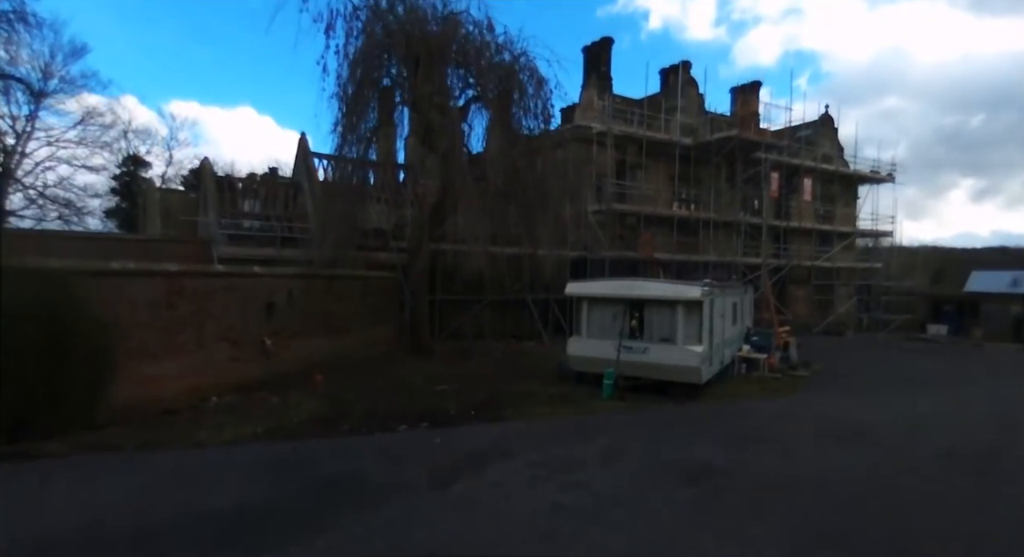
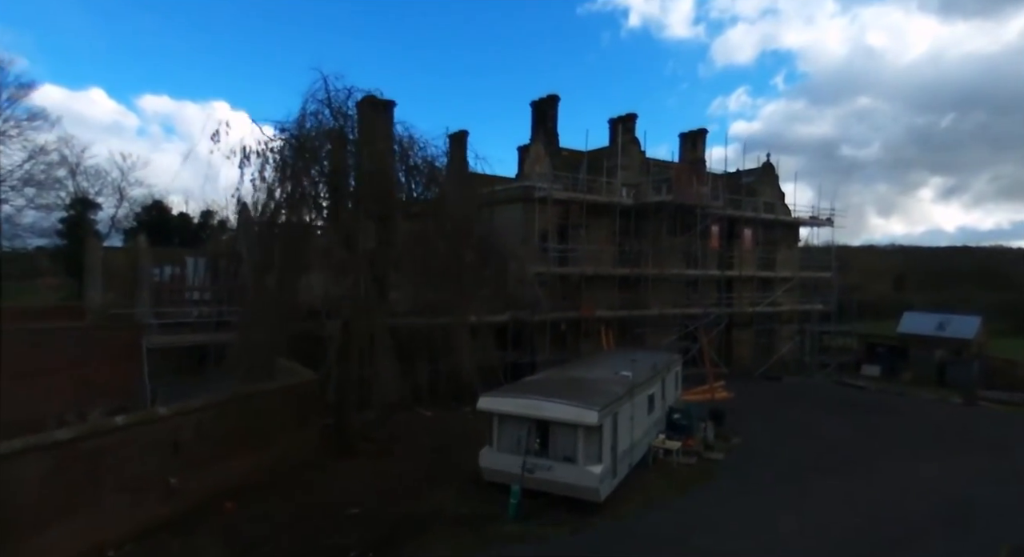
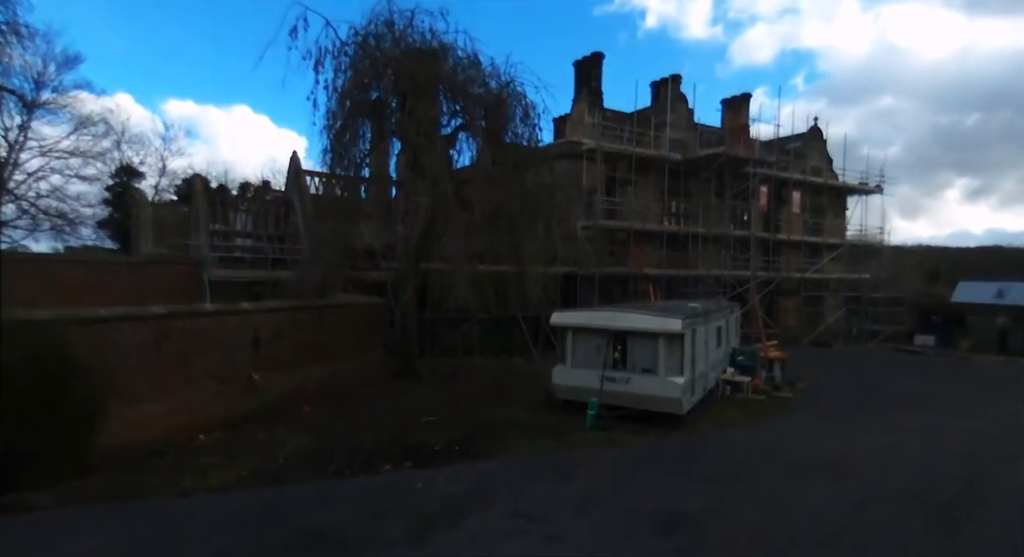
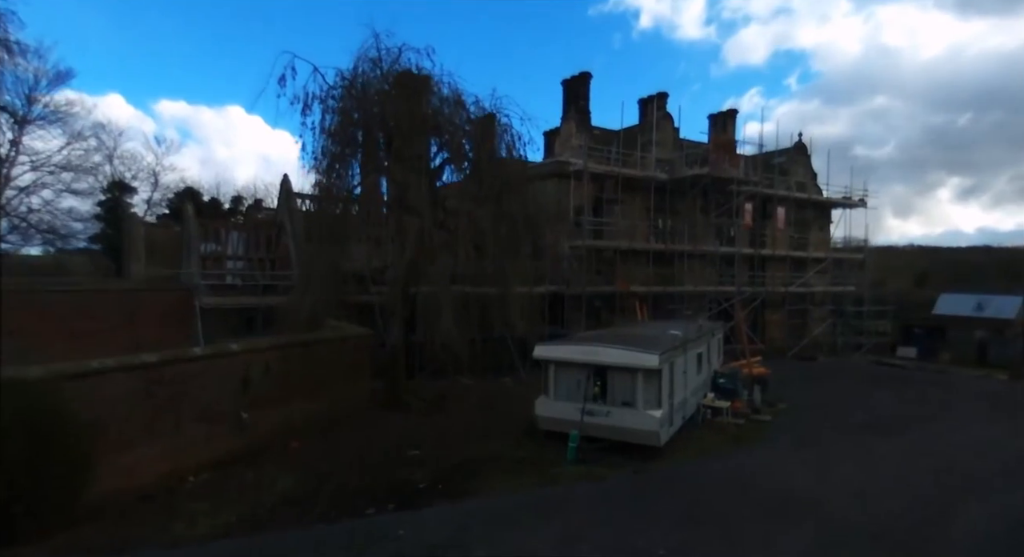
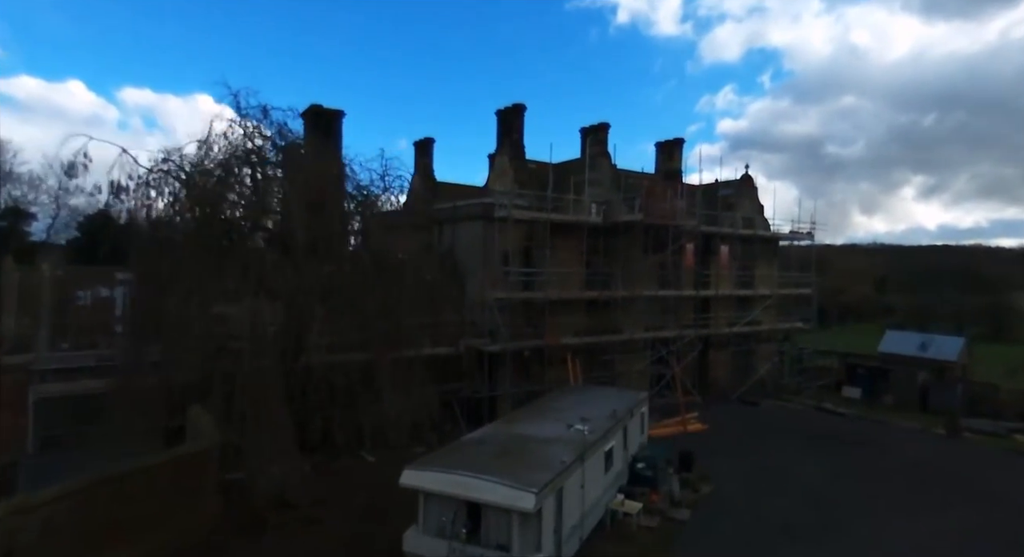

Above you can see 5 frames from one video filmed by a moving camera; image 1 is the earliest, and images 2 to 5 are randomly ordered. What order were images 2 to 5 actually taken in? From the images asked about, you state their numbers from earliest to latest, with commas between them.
3, 4, 2, 5
